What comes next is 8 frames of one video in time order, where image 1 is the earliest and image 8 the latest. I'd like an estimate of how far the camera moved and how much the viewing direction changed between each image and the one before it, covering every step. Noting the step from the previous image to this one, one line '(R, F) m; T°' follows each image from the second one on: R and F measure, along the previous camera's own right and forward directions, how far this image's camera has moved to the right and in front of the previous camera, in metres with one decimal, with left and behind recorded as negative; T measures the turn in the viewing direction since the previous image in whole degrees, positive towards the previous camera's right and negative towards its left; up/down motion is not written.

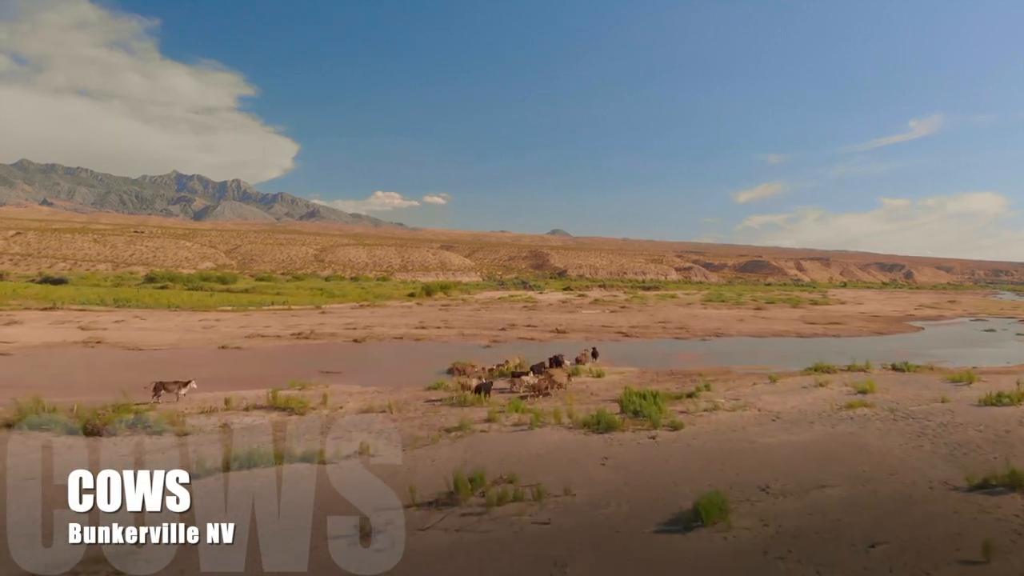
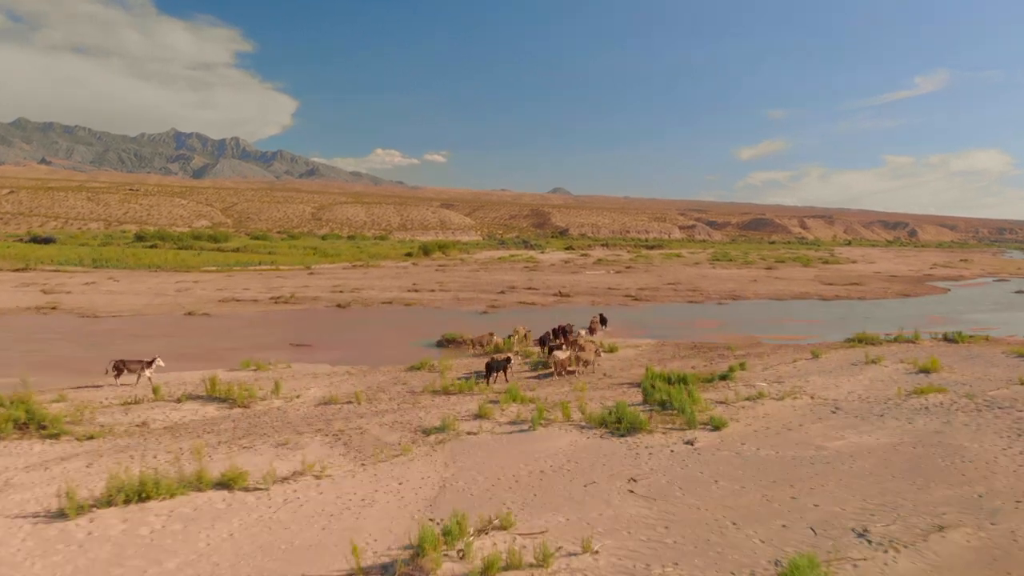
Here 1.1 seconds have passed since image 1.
(0.0, +2.4) m; 0°
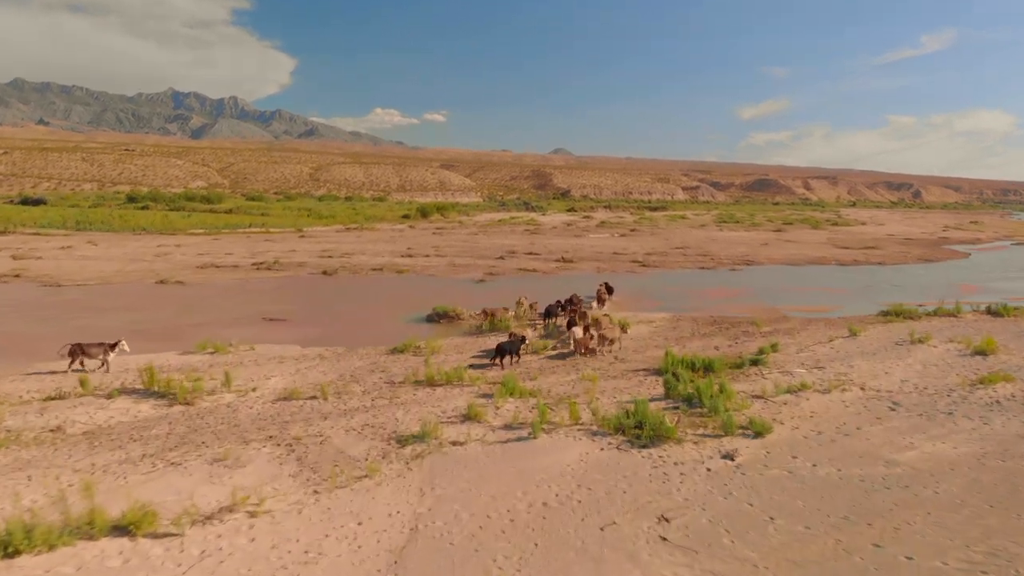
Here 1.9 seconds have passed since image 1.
(0.0, +1.6) m; 0°
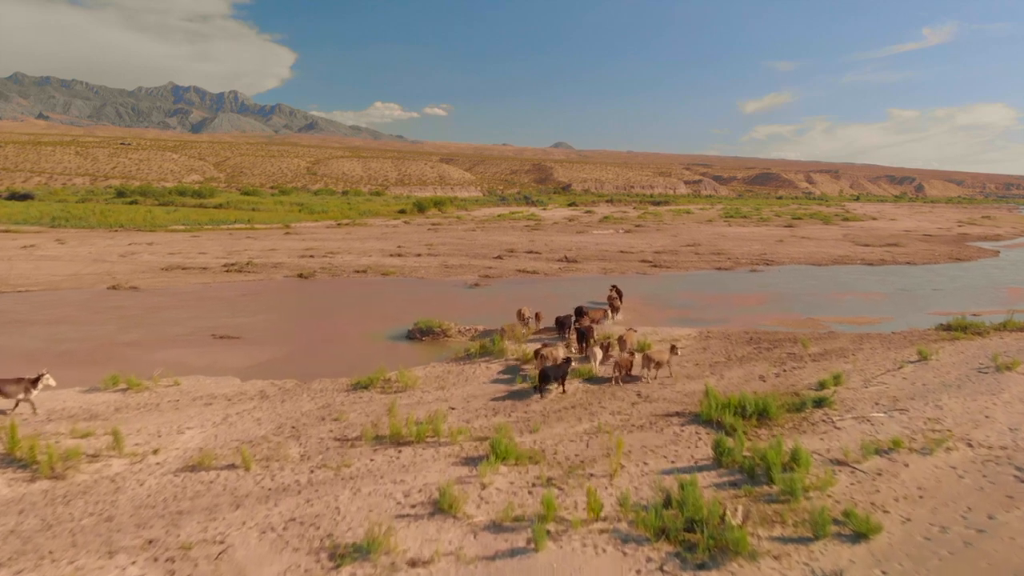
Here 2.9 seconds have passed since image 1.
(+0.1, +2.1) m; 0°
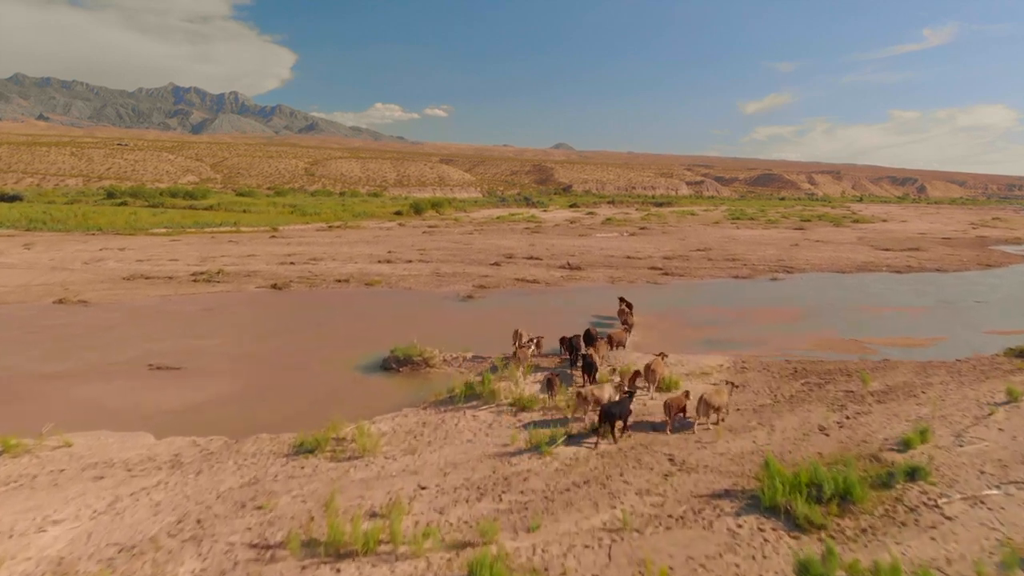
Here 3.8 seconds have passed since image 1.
(+0.1, +1.9) m; 0°
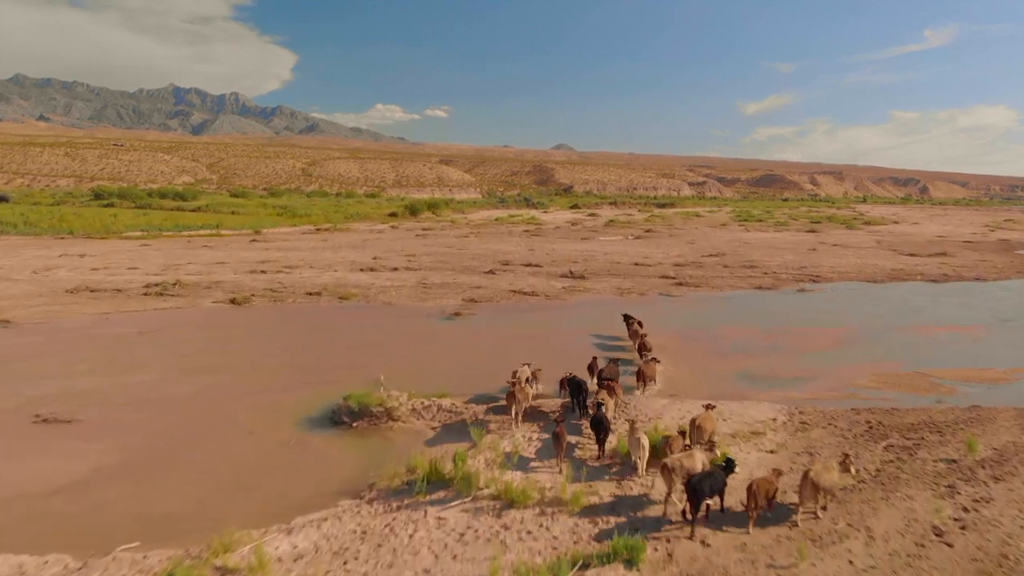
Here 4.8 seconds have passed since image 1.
(+0.1, +2.1) m; 0°
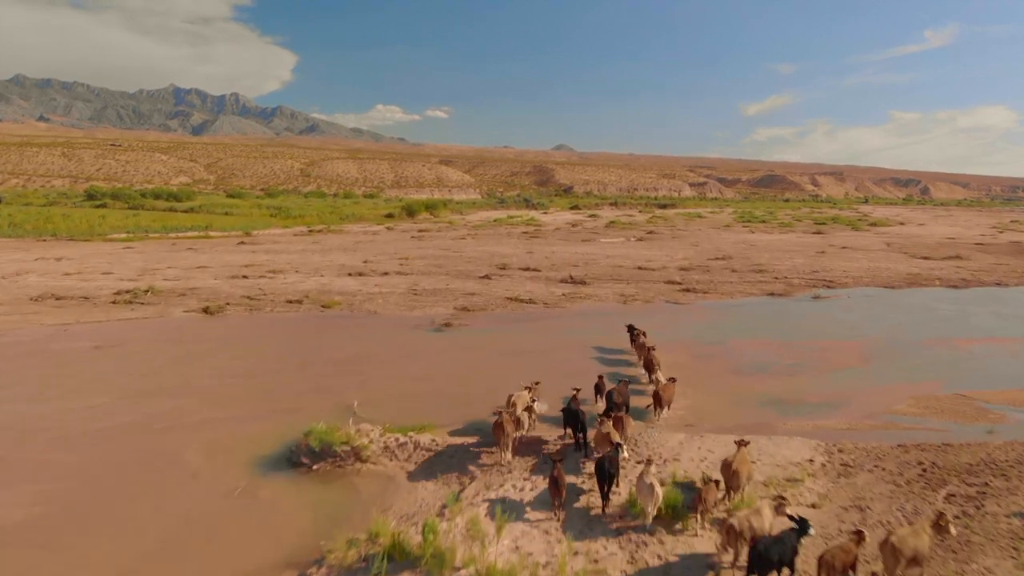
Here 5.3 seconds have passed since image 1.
(+0.1, +1.1) m; 0°
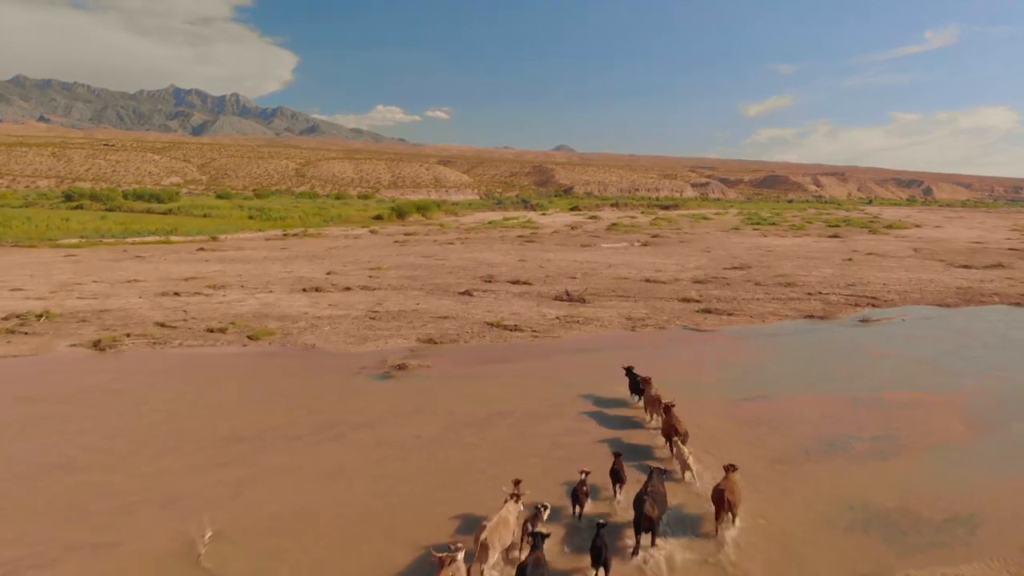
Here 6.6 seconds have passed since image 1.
(+0.3, +2.9) m; 0°
